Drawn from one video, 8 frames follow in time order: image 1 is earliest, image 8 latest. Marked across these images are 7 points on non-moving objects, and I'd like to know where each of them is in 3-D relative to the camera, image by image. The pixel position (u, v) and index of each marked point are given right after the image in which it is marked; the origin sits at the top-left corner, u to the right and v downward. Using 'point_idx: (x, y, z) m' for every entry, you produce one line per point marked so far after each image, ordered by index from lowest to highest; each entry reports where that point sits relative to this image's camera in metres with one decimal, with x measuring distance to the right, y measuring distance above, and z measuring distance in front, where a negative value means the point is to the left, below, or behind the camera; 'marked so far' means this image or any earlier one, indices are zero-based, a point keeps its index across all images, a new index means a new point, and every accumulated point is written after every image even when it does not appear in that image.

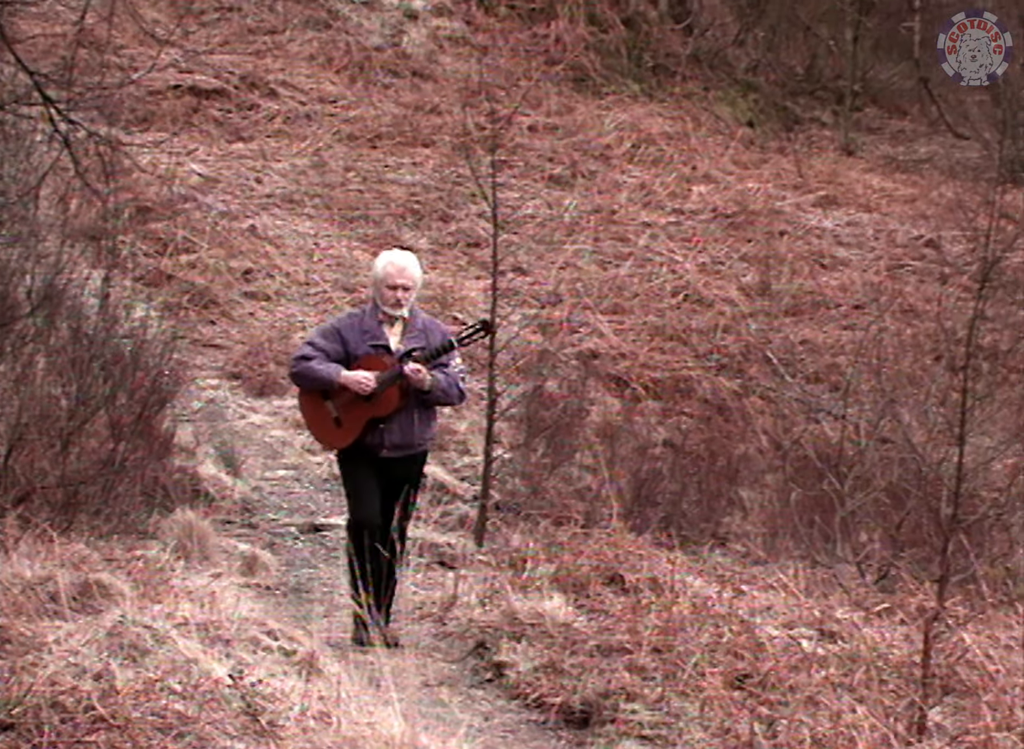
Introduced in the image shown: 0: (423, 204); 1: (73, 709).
0: (-1.5, +1.9, +17.0) m
1: (-1.3, -1.0, +3.9) m
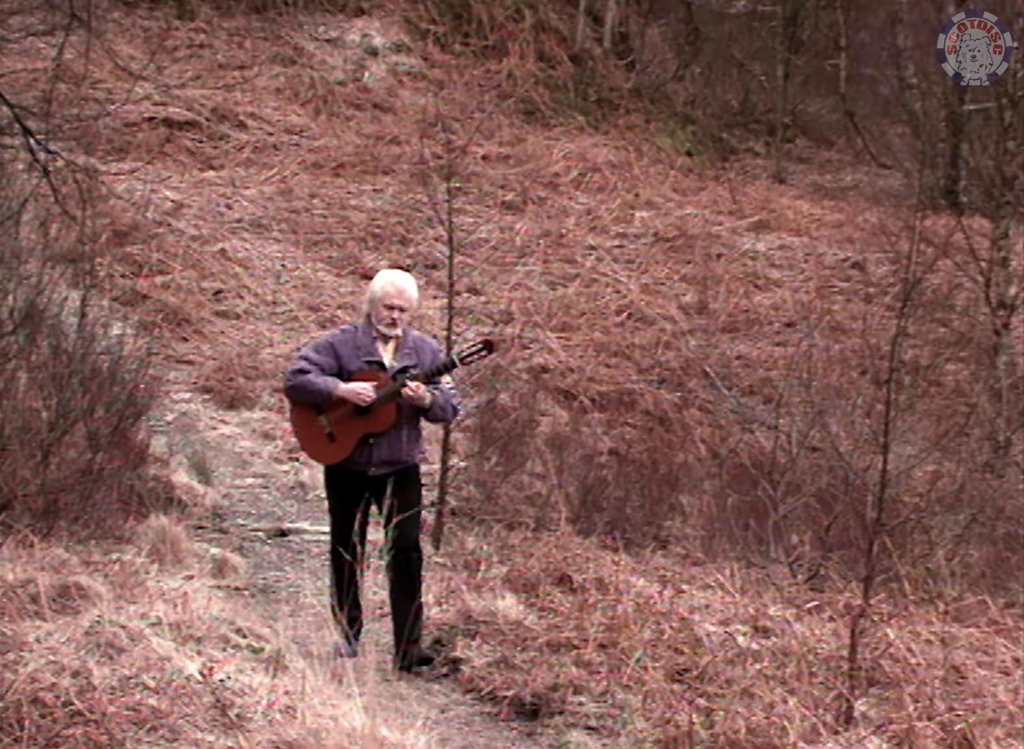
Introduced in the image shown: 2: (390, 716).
0: (-1.8, +1.7, +17.3) m
1: (-1.5, -1.0, +4.1) m
2: (-0.4, -1.1, +4.5) m
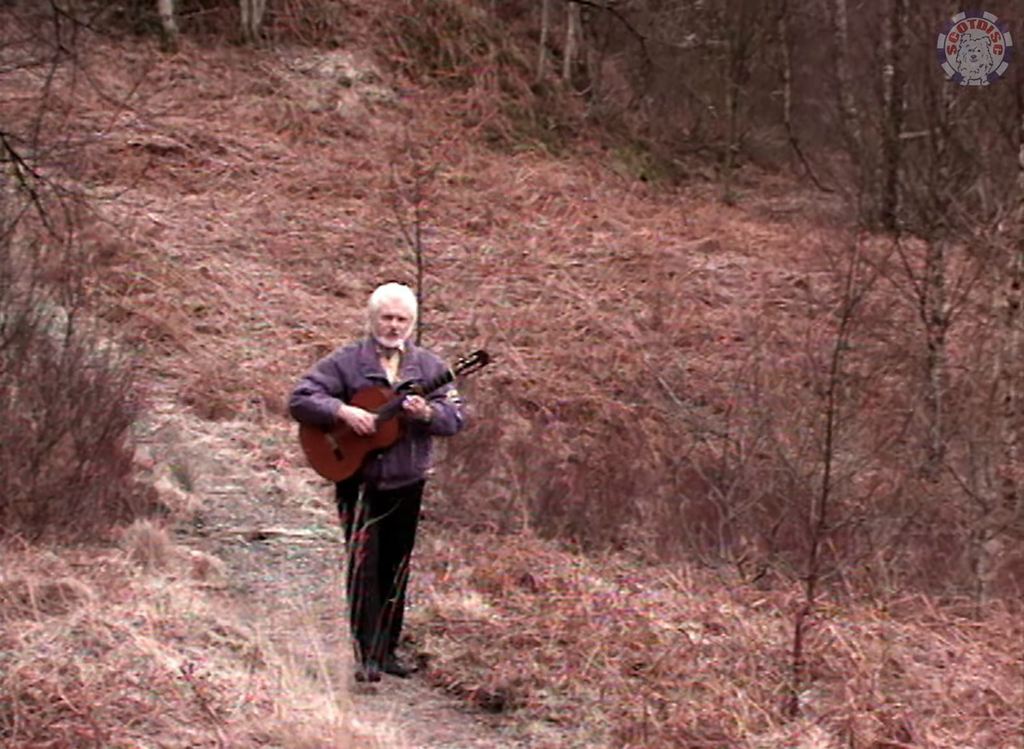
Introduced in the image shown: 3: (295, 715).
0: (-2.1, +1.6, +17.5) m
1: (-1.6, -1.1, +4.3) m
2: (-0.6, -1.2, +4.7) m
3: (-0.7, -1.1, +4.4) m
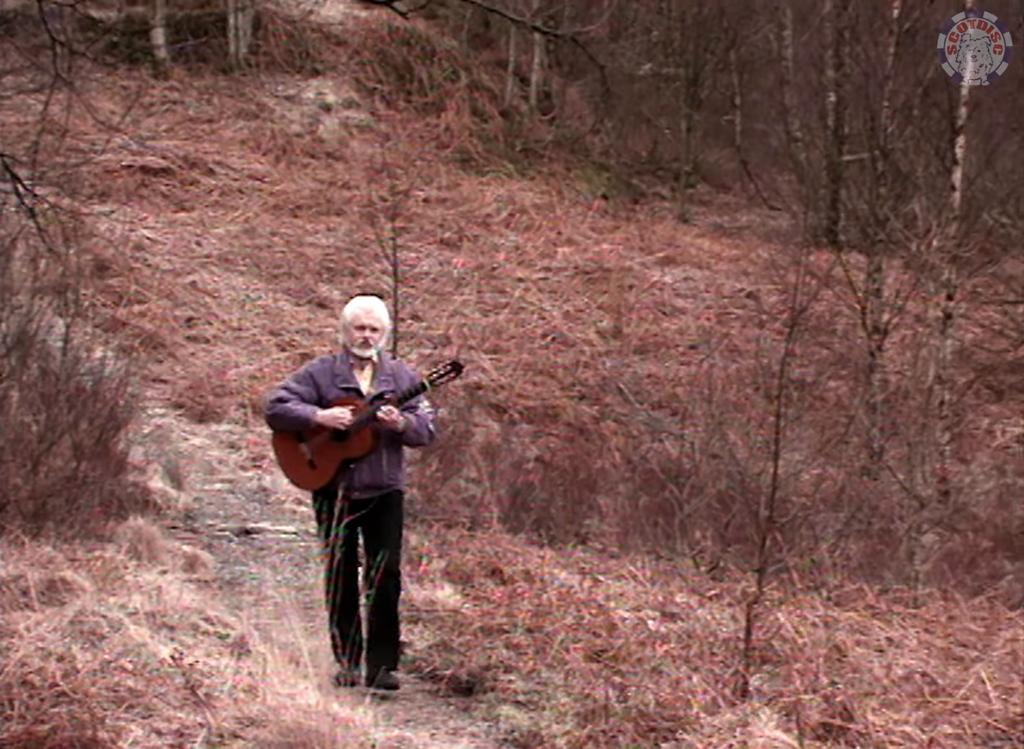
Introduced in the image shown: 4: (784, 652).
0: (-2.4, +1.5, +17.8) m
1: (-1.7, -1.1, +4.6) m
2: (-0.7, -1.2, +5.0) m
3: (-0.8, -1.2, +4.7) m
4: (+1.0, -1.1, +5.3) m
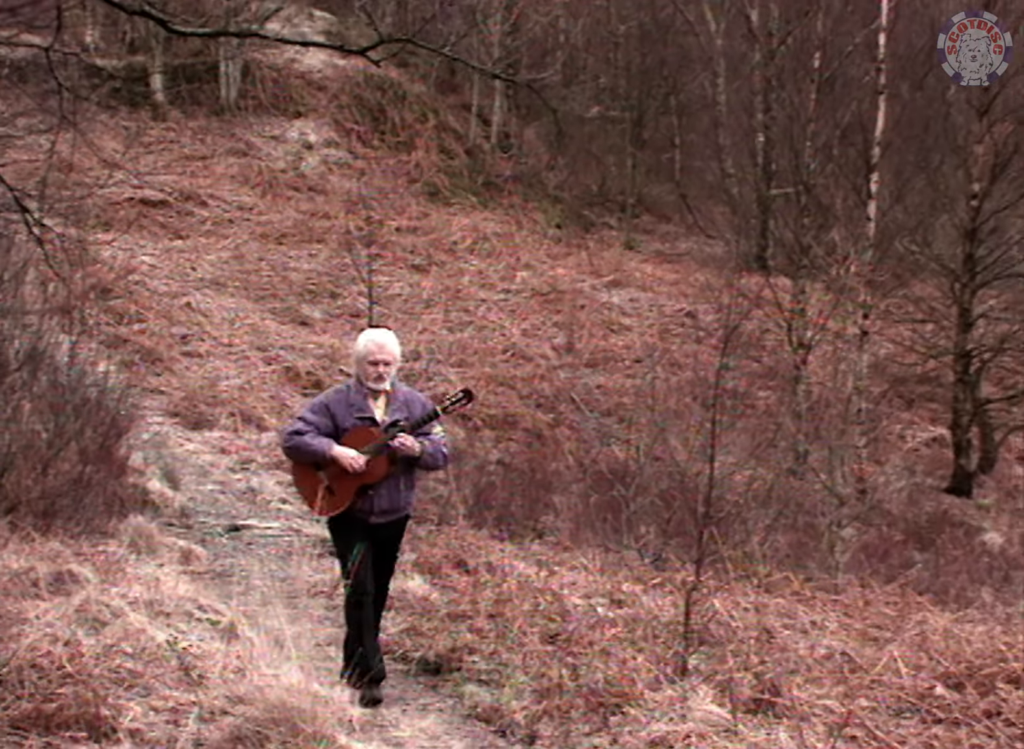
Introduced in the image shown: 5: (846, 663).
0: (-2.7, +1.3, +18.3) m
1: (-1.8, -1.2, +5.1) m
2: (-0.8, -1.3, +5.5) m
3: (-1.0, -1.2, +5.2) m
4: (+0.9, -1.1, +5.8) m
5: (+1.4, -1.2, +5.6) m
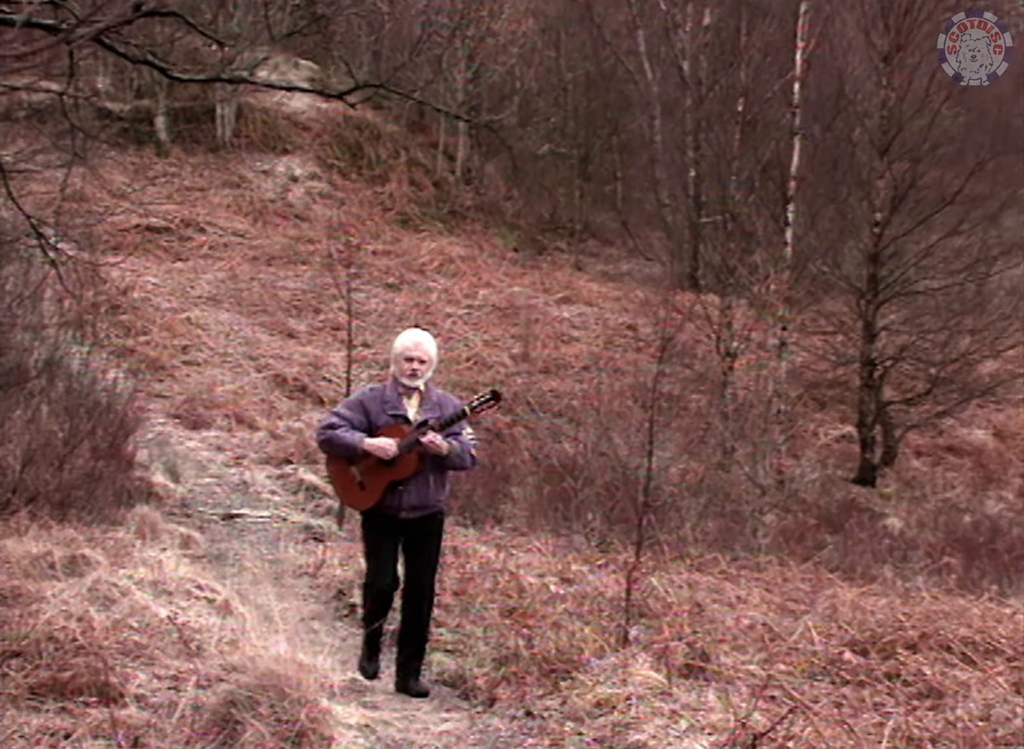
0: (-3.0, +1.1, +18.9) m
1: (-2.0, -1.2, +5.7) m
2: (-1.0, -1.3, +6.2) m
3: (-1.1, -1.2, +5.8) m
4: (+0.7, -1.2, +6.5) m
5: (+1.2, -1.2, +6.3) m
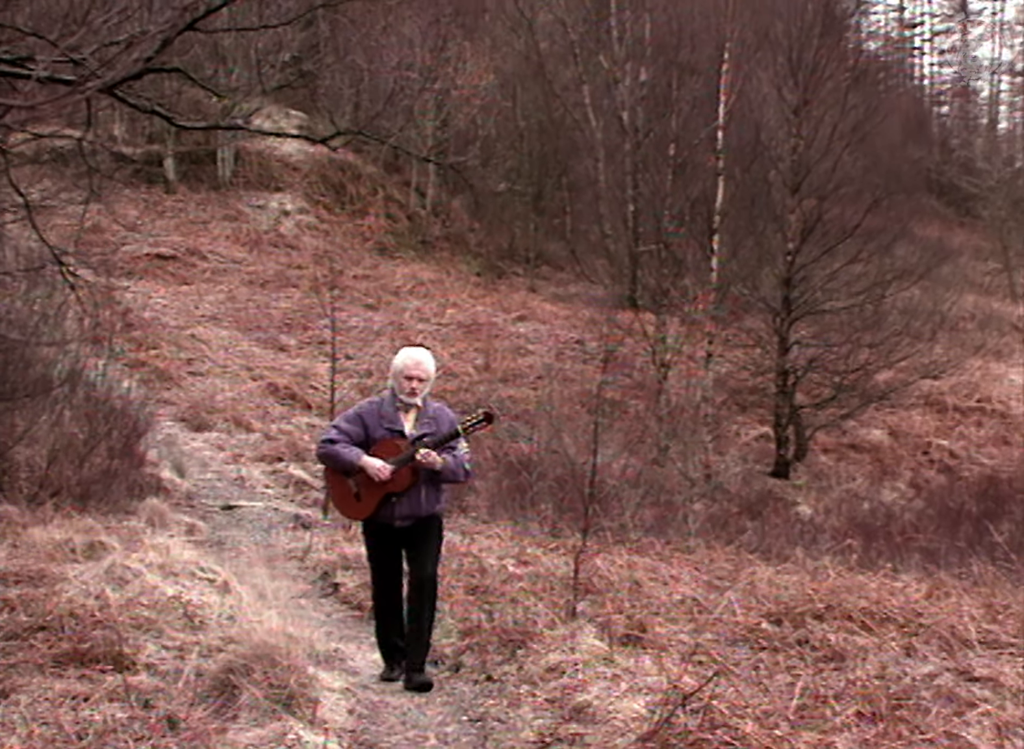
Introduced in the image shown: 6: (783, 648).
0: (-3.4, +1.0, +19.7) m
1: (-2.2, -1.2, +6.5) m
2: (-1.2, -1.3, +7.0) m
3: (-1.3, -1.3, +6.6) m
4: (+0.5, -1.2, +7.3) m
5: (+1.0, -1.3, +7.2) m
6: (+1.4, -1.4, +6.5) m
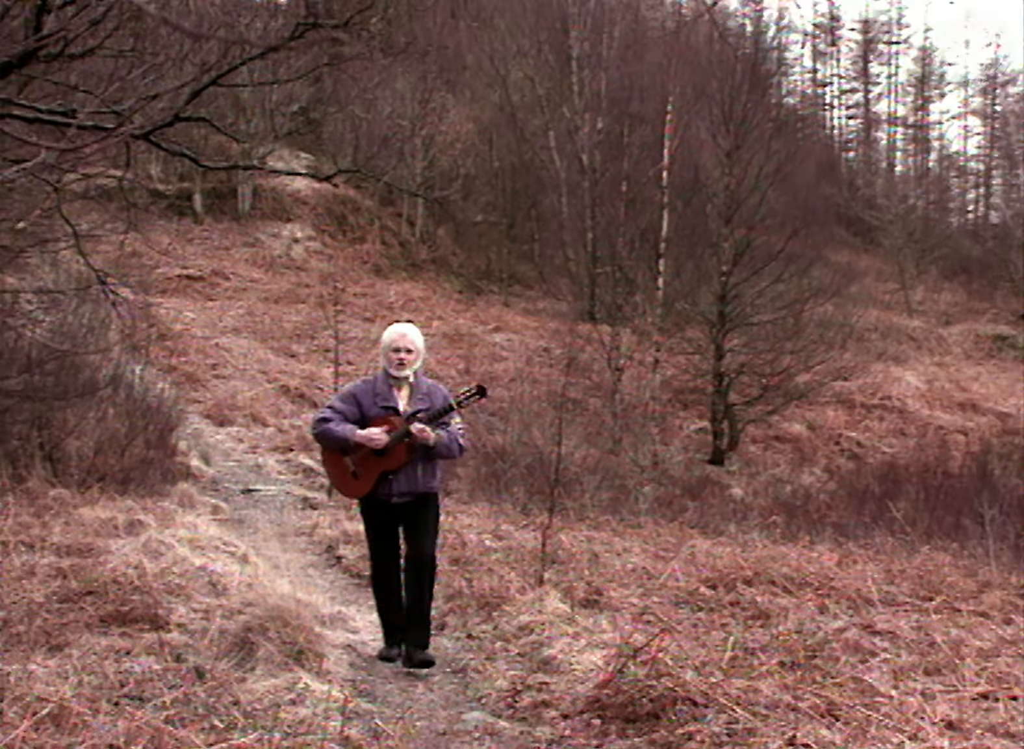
0: (-3.6, +0.9, +20.9) m
1: (-2.3, -1.2, +7.7) m
2: (-1.3, -1.4, +8.1) m
3: (-1.5, -1.3, +7.8) m
4: (+0.4, -1.2, +8.4) m
5: (+0.9, -1.3, +8.3) m
6: (+1.2, -1.4, +7.6) m
